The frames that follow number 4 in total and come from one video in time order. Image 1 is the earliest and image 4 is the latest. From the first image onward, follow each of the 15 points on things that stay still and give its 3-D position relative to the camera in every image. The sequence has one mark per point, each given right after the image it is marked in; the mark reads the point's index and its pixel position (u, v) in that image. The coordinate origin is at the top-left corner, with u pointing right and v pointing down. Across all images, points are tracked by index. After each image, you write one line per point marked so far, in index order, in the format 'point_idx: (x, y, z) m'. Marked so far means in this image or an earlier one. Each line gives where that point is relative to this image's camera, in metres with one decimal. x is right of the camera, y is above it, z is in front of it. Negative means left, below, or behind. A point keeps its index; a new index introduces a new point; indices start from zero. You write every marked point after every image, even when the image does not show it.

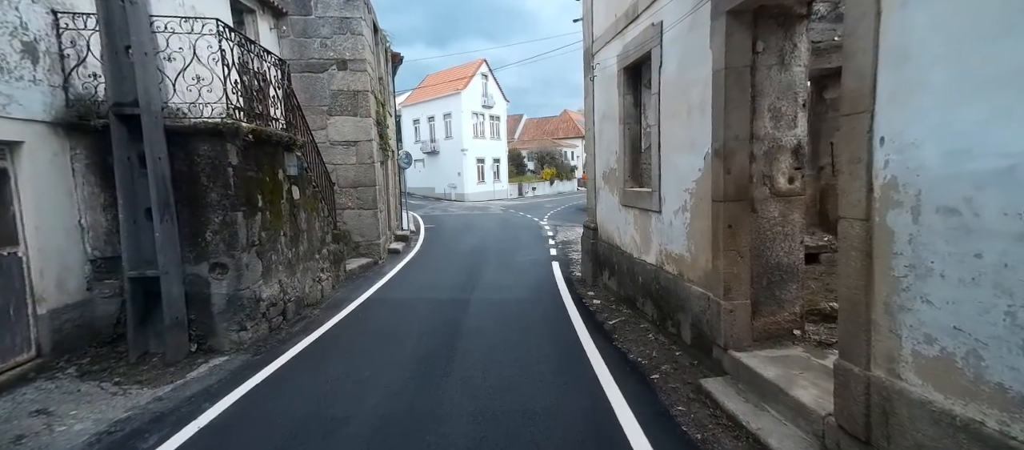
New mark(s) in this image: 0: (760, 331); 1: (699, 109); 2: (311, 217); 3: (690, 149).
0: (+2.1, -0.9, +3.7) m
1: (+1.7, +1.1, +4.0) m
2: (-3.0, +0.1, +6.4) m
3: (+1.7, +0.7, +4.2) m
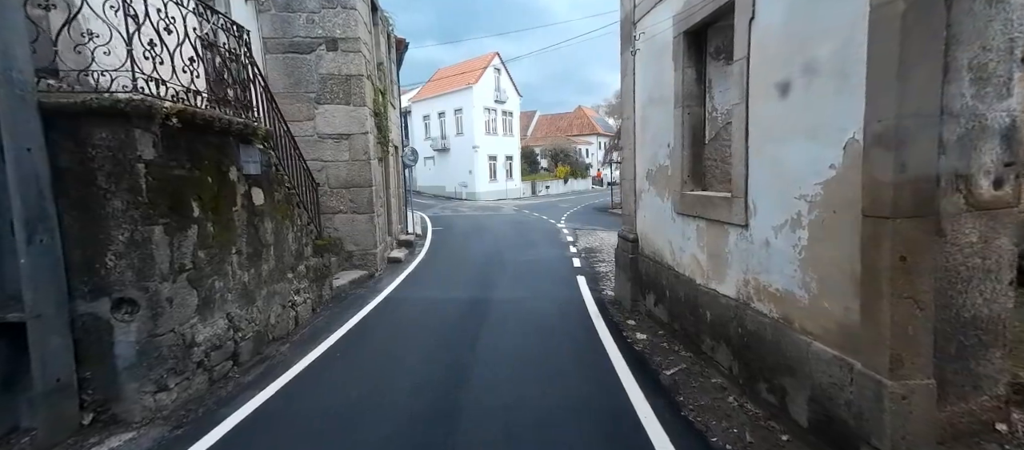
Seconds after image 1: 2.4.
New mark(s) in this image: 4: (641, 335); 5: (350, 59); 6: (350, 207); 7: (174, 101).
0: (+2.3, -1.1, +2.3) m
1: (+1.9, +0.9, +2.6) m
2: (-2.7, 0.0, +5.1) m
3: (+1.9, +0.6, +2.8) m
4: (+1.5, -1.3, +5.1) m
5: (-2.9, +3.0, +7.8) m
6: (-3.0, +0.3, +8.0) m
7: (-2.7, +1.0, +3.5) m
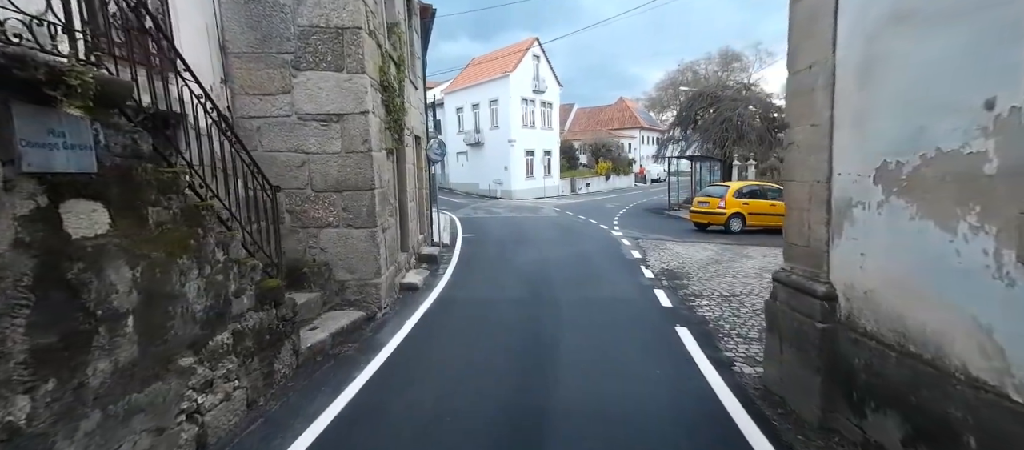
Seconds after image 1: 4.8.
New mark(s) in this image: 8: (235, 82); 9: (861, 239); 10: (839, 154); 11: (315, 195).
0: (+2.6, -1.4, -0.5) m
1: (+2.3, +0.6, -0.2) m
2: (-2.2, -0.3, +2.7) m
3: (+2.3, +0.2, 0.0) m
4: (+2.1, -1.6, +2.3) m
5: (-2.1, +2.8, +5.4) m
6: (-2.2, +0.1, +5.6) m
7: (-2.3, +0.7, +1.1) m
8: (-3.4, +1.8, +5.3) m
9: (+2.3, -0.1, +2.9) m
10: (+2.3, +0.5, +3.0) m
11: (-2.6, +0.4, +5.6) m
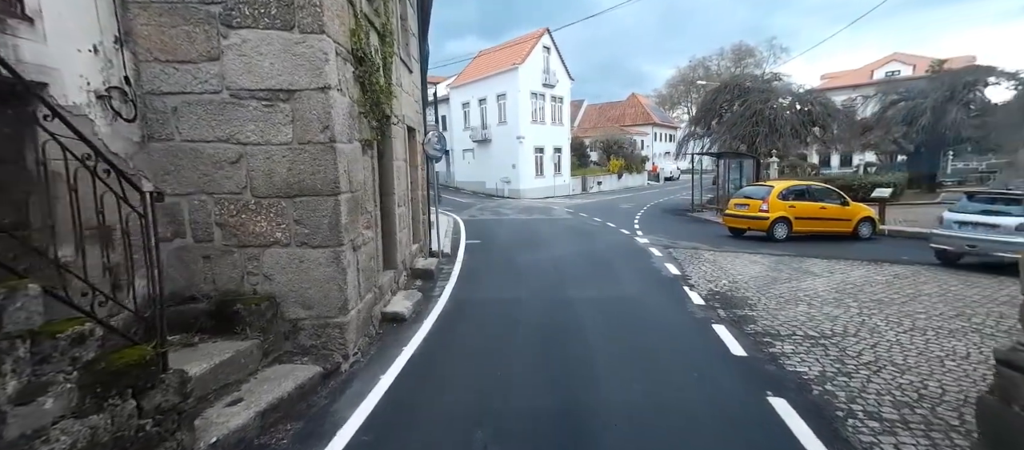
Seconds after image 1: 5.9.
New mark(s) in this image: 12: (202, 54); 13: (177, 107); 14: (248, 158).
0: (+2.7, -1.6, -2.1) m
1: (+2.3, +0.4, -1.8) m
2: (-2.1, -0.5, +1.2) m
3: (+2.4, 0.0, -1.6) m
4: (+2.1, -1.8, +0.8) m
5: (-2.0, +2.6, +3.8) m
6: (-2.1, -0.1, +4.1) m
7: (-2.2, +0.5, -0.4) m
8: (-3.3, +1.6, +3.8) m
9: (+2.4, -0.3, +1.3) m
10: (+2.4, +0.3, +1.4) m
11: (-2.4, +0.2, +4.1) m
12: (-2.8, +1.5, +3.9) m
13: (-3.0, +1.1, +3.9) m
14: (-2.4, +0.6, +4.0) m
